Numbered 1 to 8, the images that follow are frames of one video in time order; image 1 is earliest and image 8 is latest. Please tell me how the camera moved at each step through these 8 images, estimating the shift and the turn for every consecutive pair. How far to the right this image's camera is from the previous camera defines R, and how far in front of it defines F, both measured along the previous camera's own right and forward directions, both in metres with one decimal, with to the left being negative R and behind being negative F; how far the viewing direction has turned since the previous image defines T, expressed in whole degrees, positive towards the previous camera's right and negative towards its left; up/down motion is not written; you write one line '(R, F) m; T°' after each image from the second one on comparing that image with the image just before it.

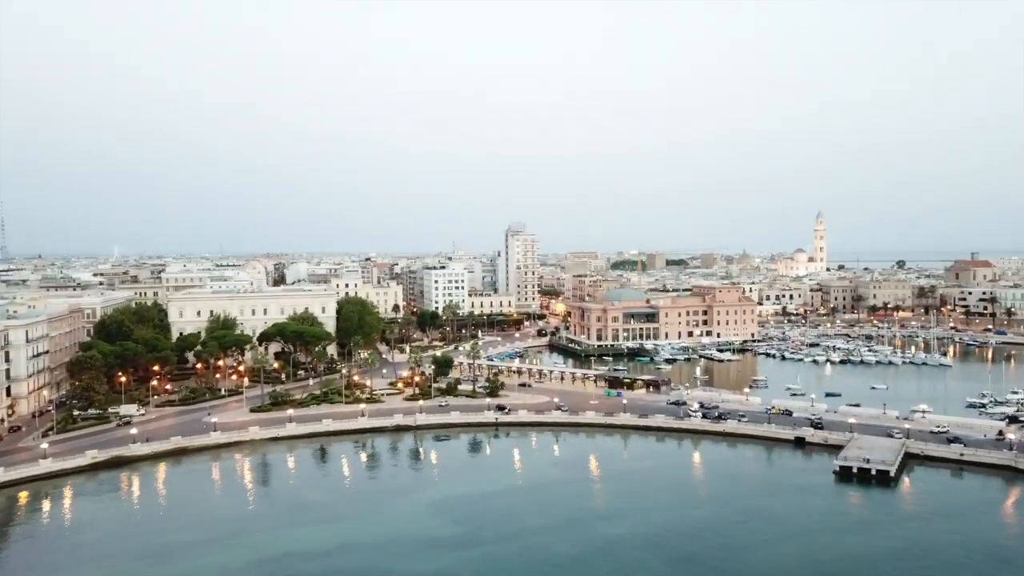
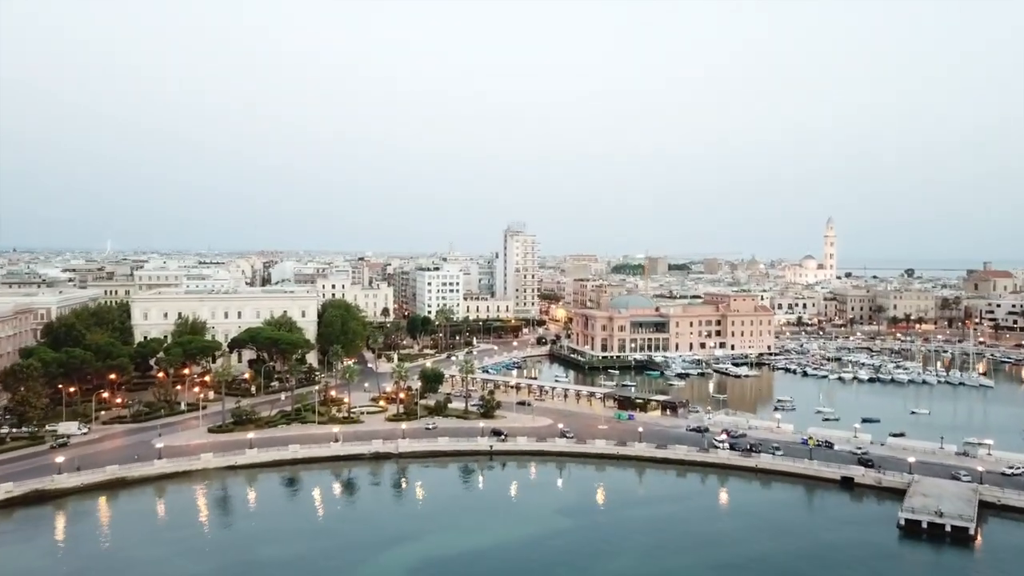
(-0.1, +8.4) m; 0°
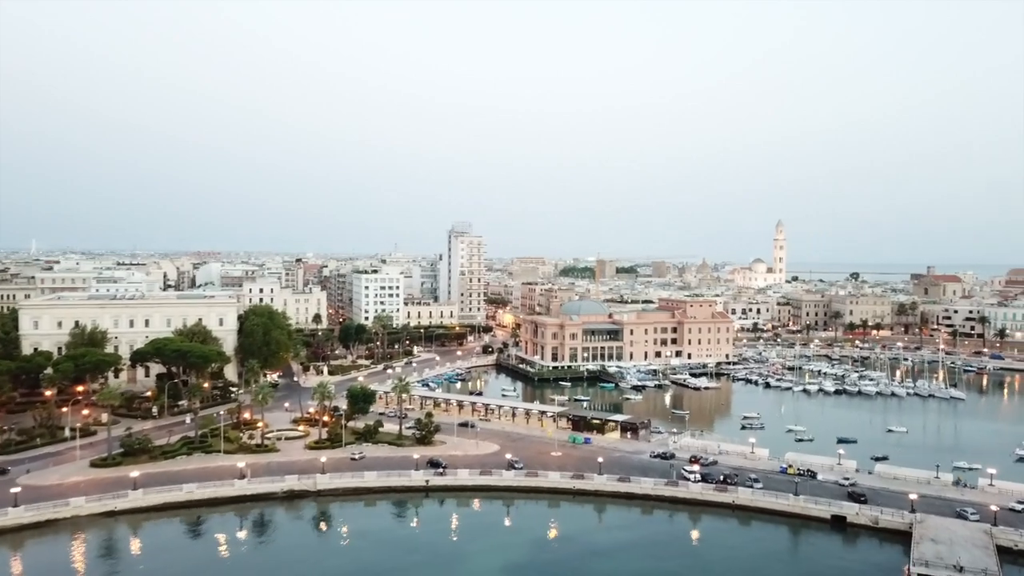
(+0.4, +7.6) m; +4°
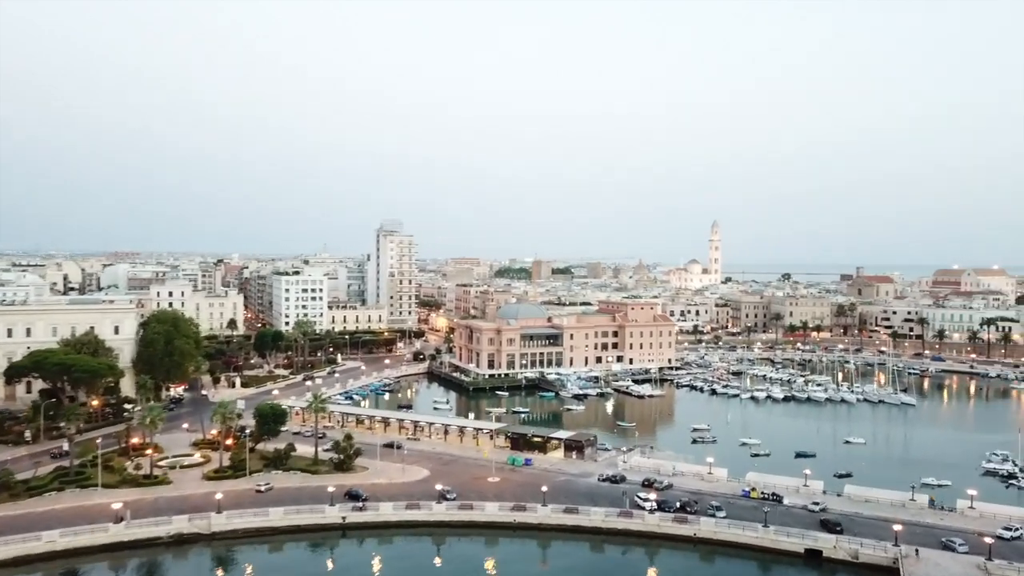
(+0.2, +6.0) m; +5°
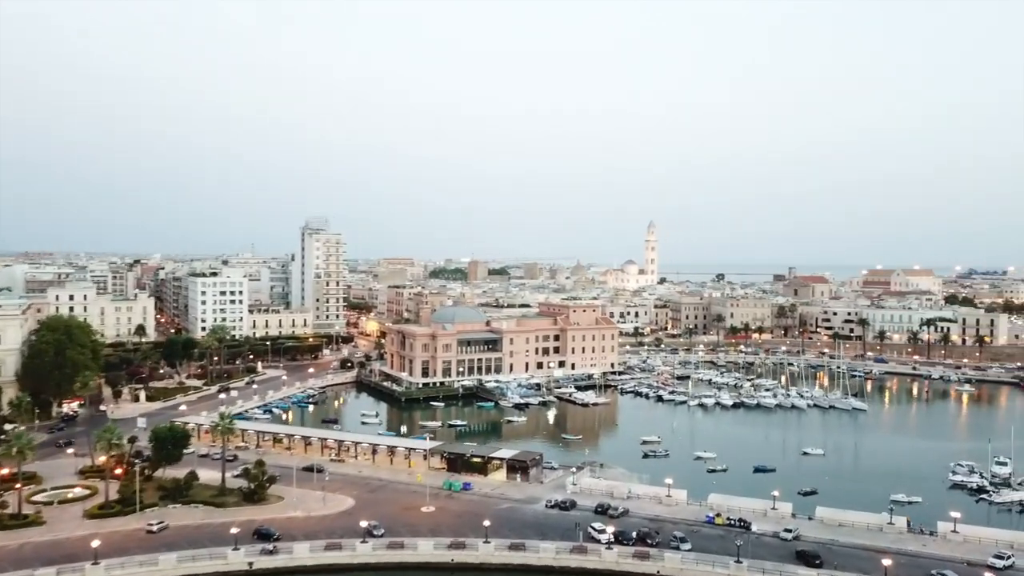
(-0.1, +5.3) m; +5°
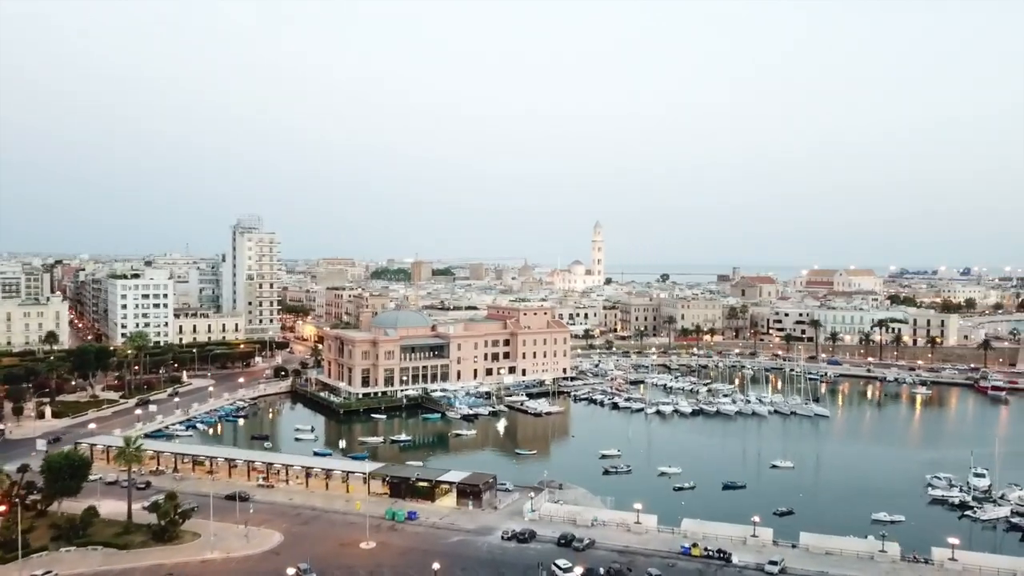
(-0.3, +4.7) m; +4°
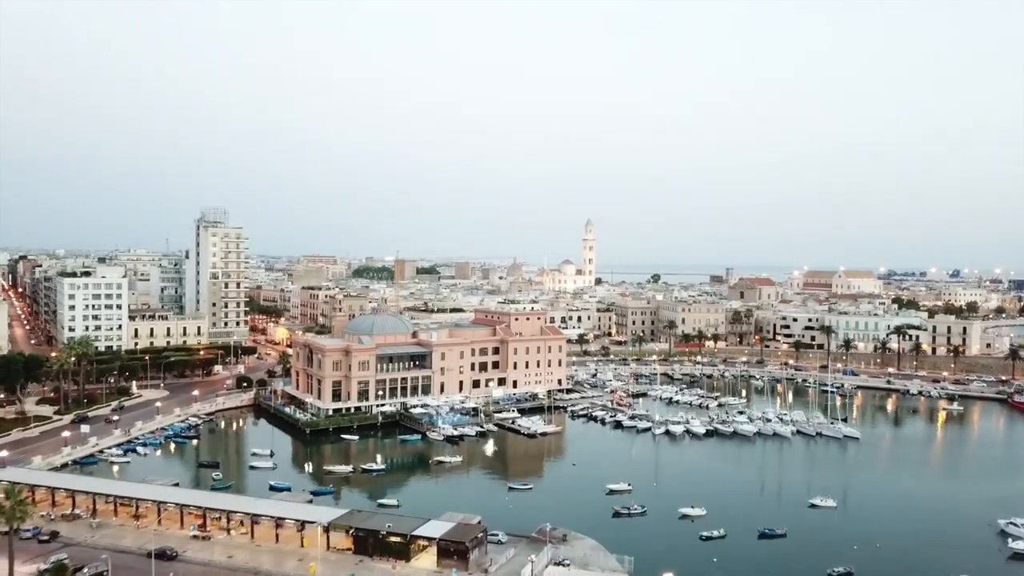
(-0.4, +8.4) m; +1°
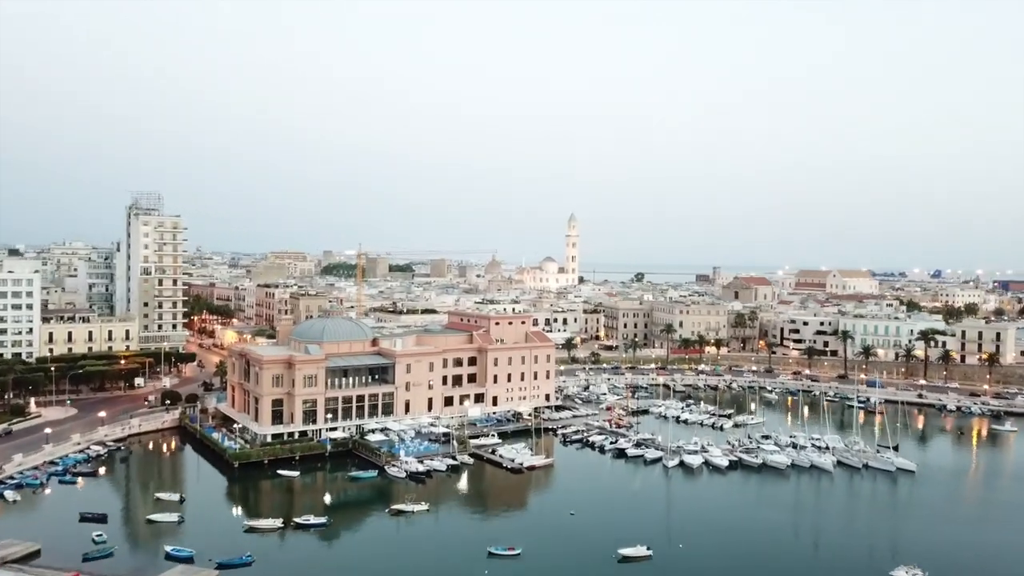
(-0.2, +11.8) m; +2°
